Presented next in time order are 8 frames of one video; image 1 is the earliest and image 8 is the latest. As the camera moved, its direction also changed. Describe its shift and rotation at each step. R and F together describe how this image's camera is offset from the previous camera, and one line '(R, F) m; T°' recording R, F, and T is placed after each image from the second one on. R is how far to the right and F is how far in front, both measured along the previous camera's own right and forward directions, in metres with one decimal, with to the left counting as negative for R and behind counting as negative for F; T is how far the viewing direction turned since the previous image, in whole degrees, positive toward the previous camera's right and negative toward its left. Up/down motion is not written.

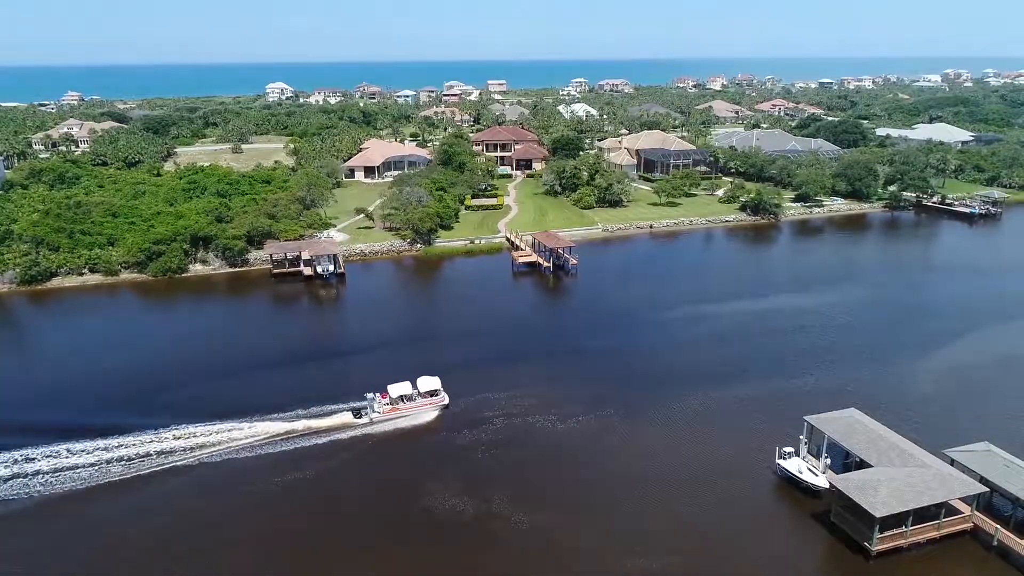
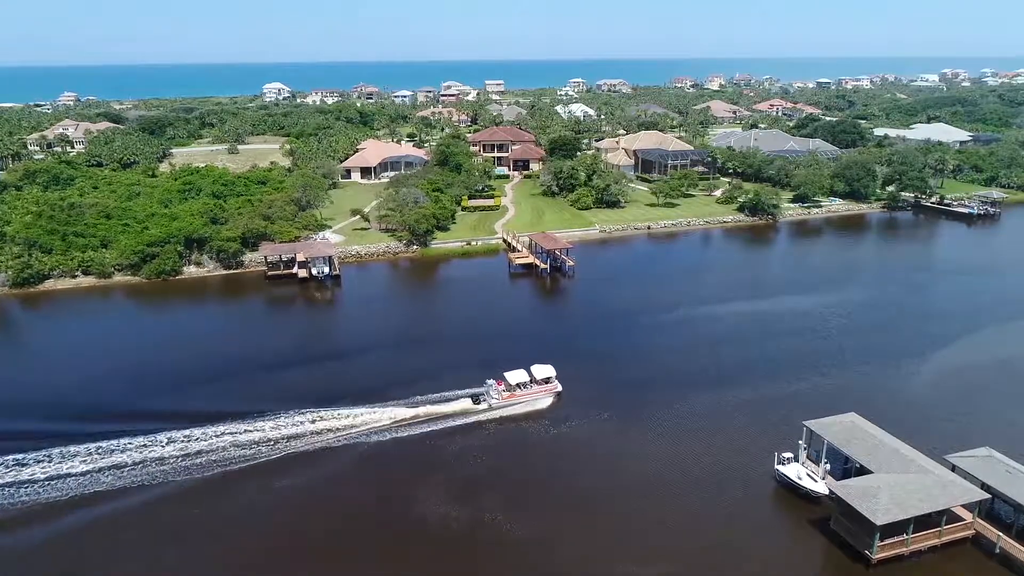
(+0.1, +0.2) m; 0°
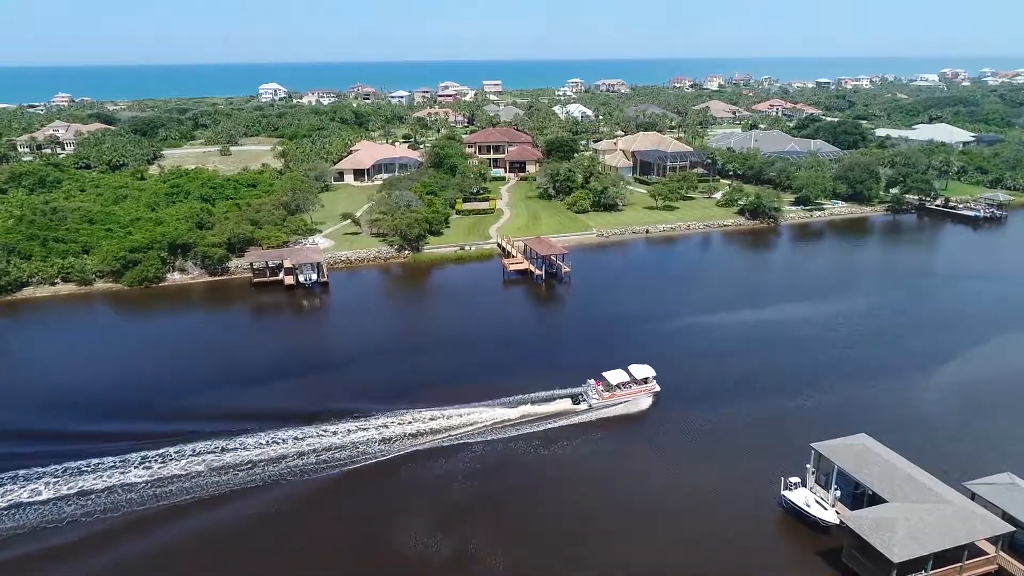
(+0.2, +1.1) m; 0°
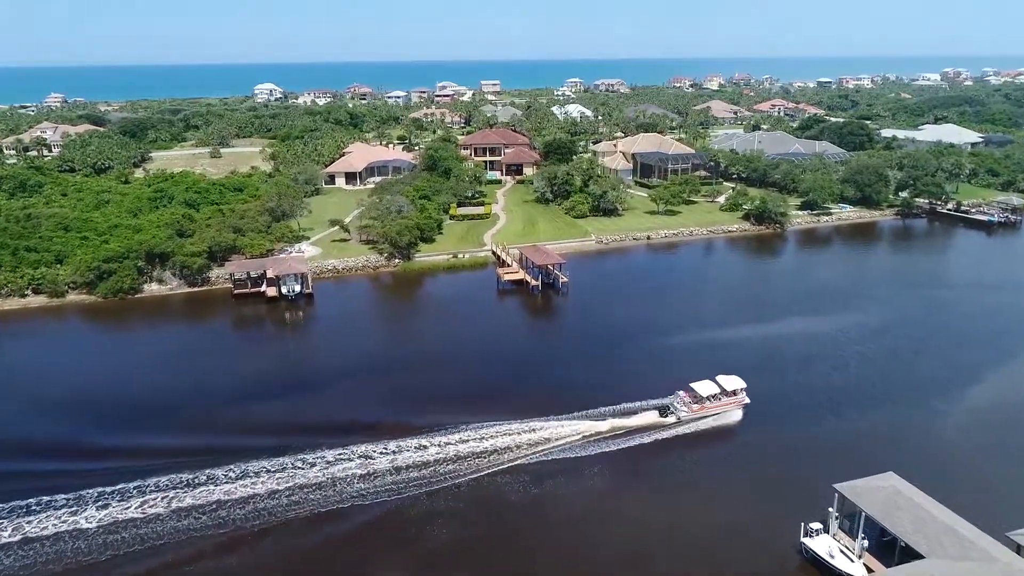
(+0.2, +1.7) m; 0°
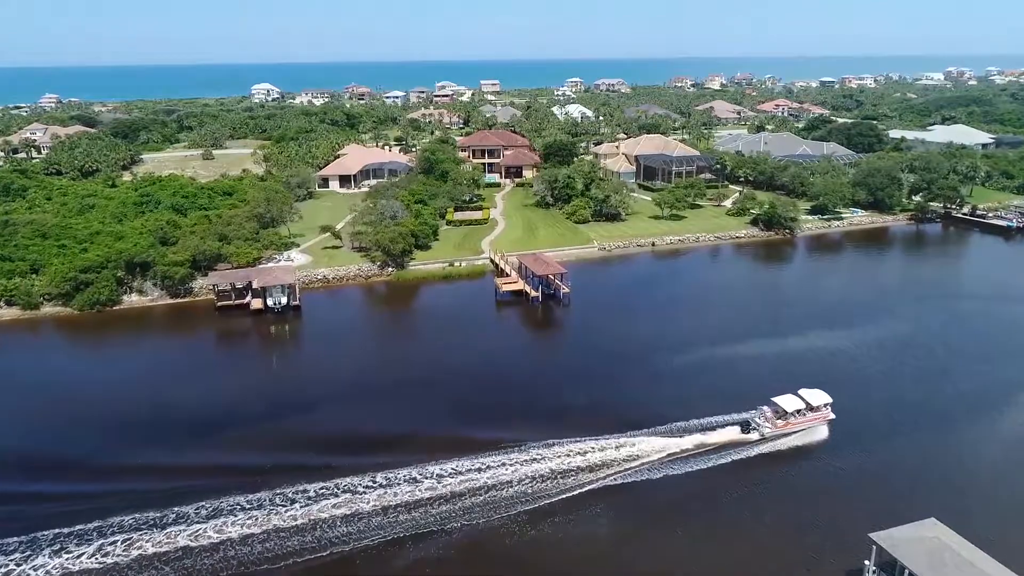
(+0.1, +1.6) m; 0°
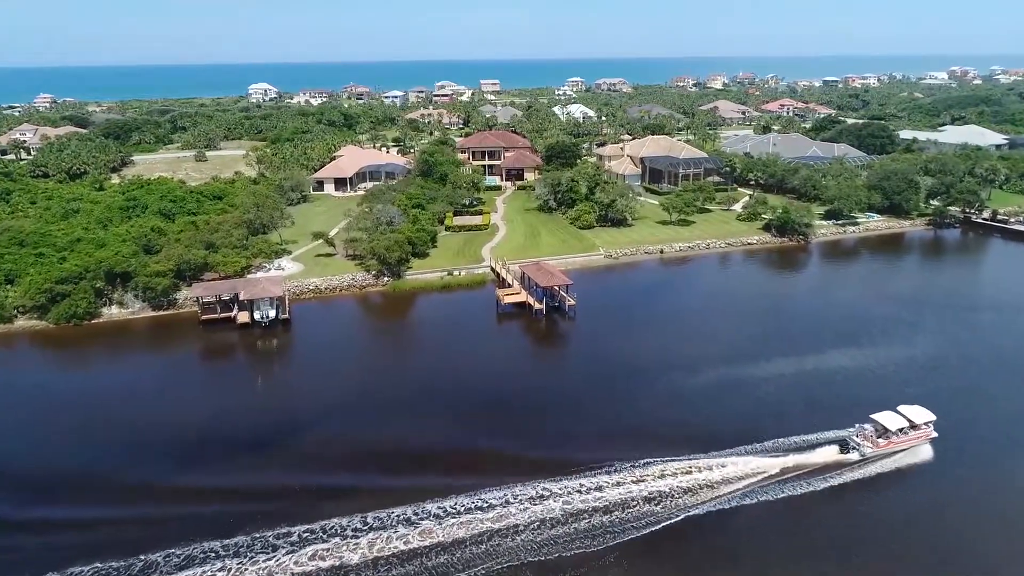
(-0.1, +1.7) m; 0°
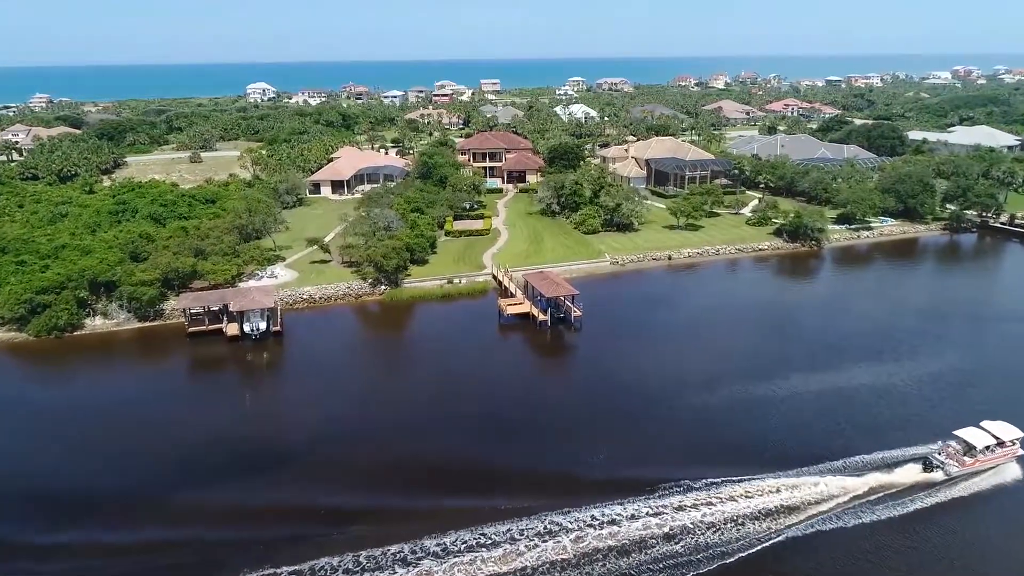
(-0.1, +1.3) m; 0°
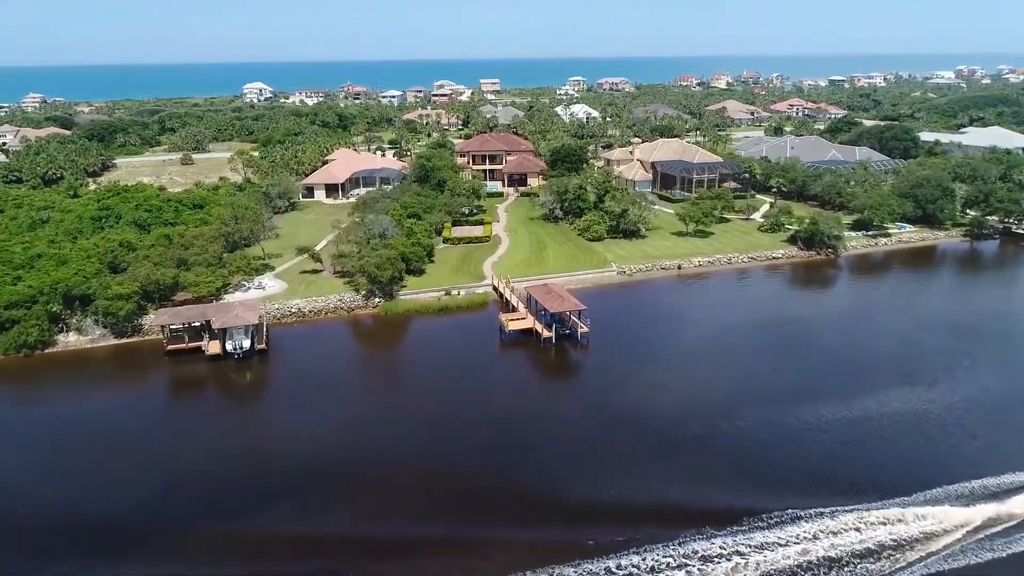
(-0.1, +1.8) m; 0°
